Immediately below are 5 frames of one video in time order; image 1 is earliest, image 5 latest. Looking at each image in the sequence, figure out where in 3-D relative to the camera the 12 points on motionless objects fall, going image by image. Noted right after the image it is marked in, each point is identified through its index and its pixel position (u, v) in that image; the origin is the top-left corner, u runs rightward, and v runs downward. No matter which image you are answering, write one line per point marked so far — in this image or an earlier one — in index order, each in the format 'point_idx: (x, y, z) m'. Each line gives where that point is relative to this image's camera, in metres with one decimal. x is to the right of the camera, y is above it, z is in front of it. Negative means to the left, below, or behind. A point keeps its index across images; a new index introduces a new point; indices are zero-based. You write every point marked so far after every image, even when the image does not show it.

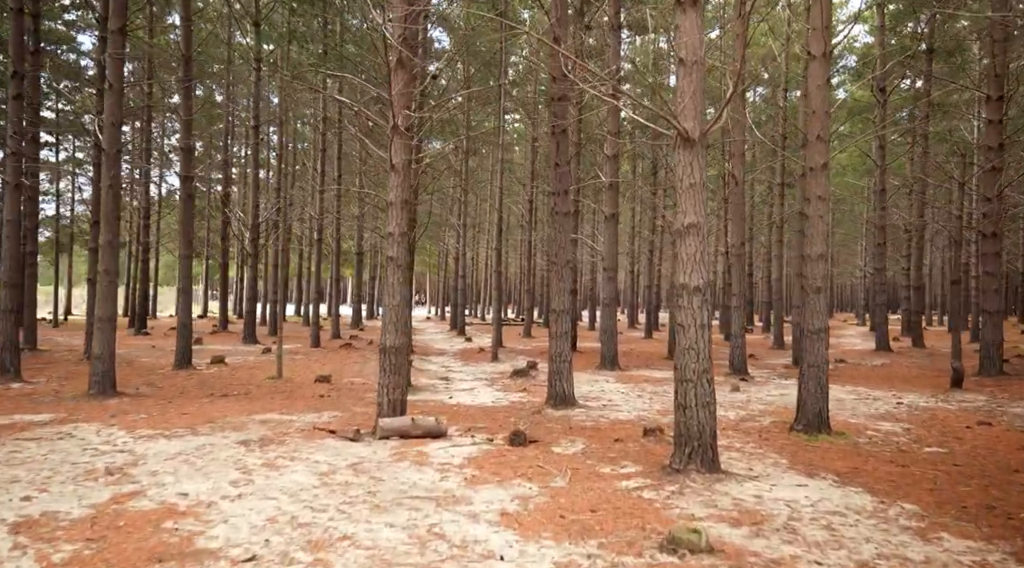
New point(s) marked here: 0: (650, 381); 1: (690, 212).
0: (+2.3, -1.6, +13.6) m
1: (+1.3, +0.6, +6.1) m
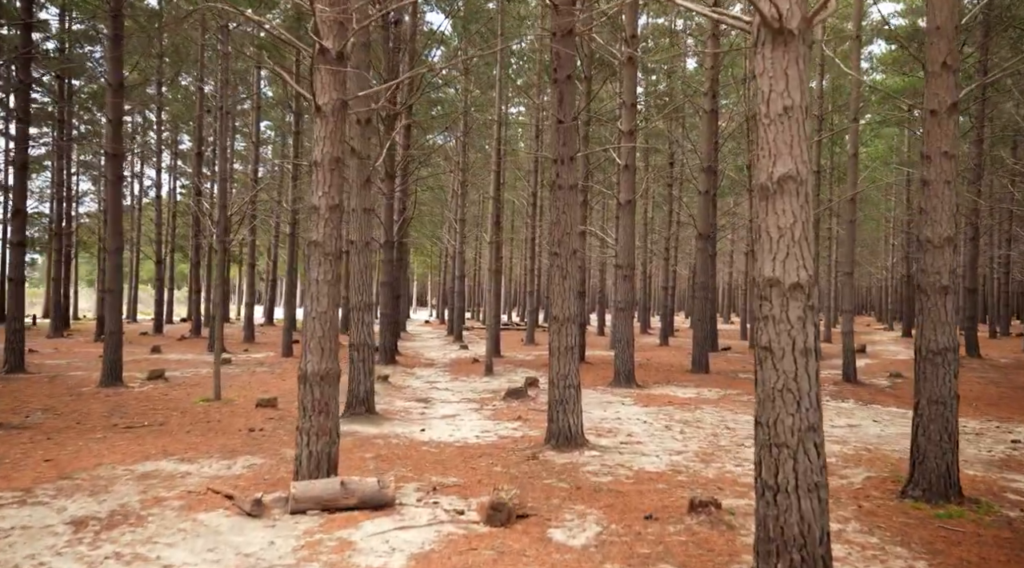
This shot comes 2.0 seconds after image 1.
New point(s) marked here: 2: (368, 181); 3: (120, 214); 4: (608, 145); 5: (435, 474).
0: (+2.2, -1.6, +11.1) m
1: (+1.2, +0.6, +3.6) m
2: (-1.6, +1.2, +9.2) m
3: (-5.8, +1.1, +12.1) m
4: (+2.0, +2.9, +16.9) m
5: (-0.6, -1.5, +6.4) m
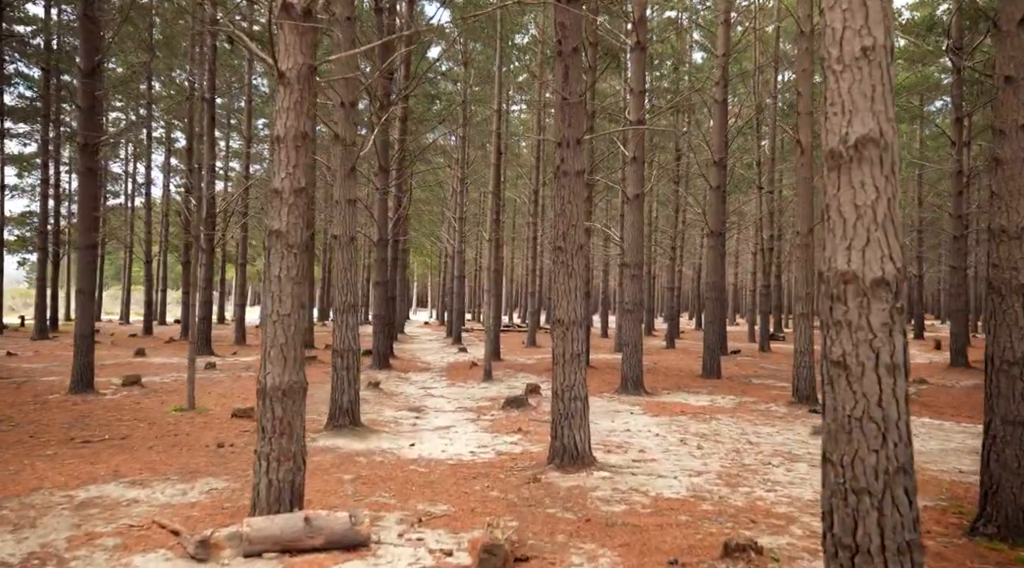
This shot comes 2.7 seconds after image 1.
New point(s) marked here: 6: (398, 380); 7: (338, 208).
0: (+2.2, -1.6, +10.2) m
1: (+1.2, +0.6, +2.7) m
2: (-1.6, +1.2, +8.4) m
3: (-5.8, +1.1, +11.3) m
4: (+2.0, +2.9, +16.1) m
5: (-0.6, -1.5, +5.6) m
6: (-1.9, -1.6, +13.6) m
7: (-1.8, +0.8, +8.4) m
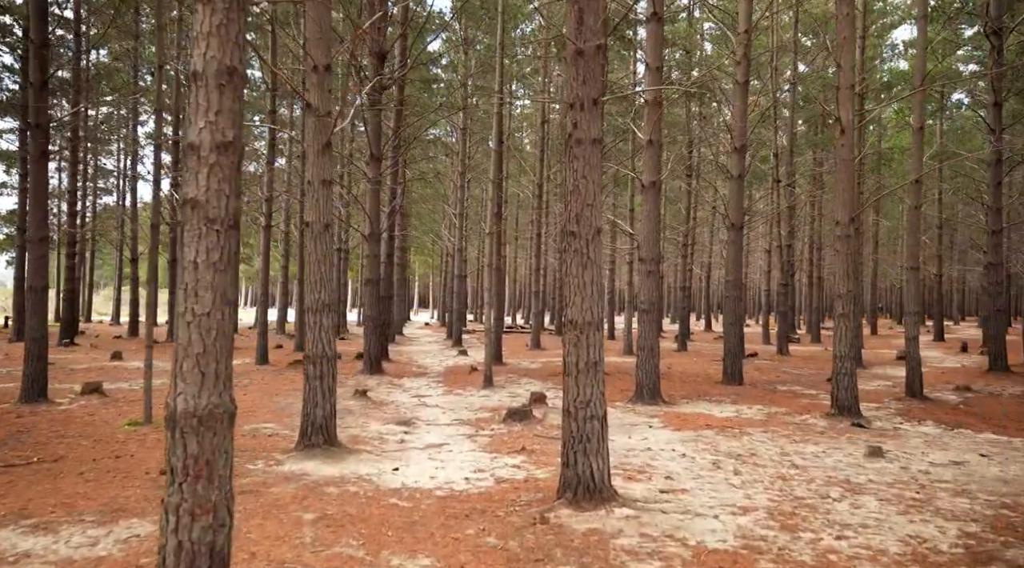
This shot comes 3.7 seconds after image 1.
0: (+2.2, -1.6, +9.0) m
1: (+1.2, +0.6, +1.5) m
2: (-1.6, +1.2, +7.1) m
3: (-5.8, +1.1, +10.1) m
4: (+2.1, +3.0, +14.8) m
5: (-0.6, -1.5, +4.4) m
6: (-1.9, -1.6, +12.4) m
7: (-1.8, +0.8, +7.2) m
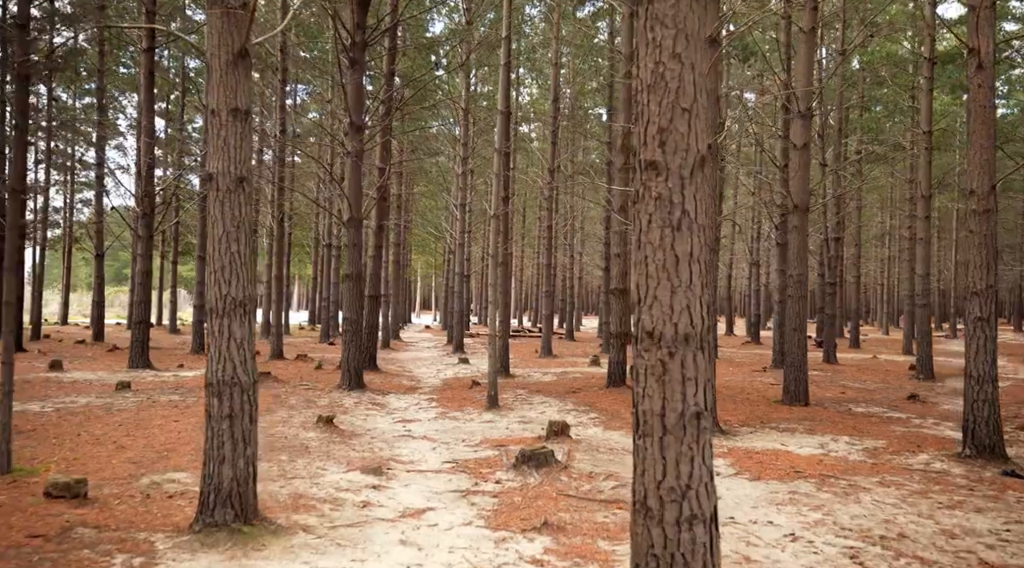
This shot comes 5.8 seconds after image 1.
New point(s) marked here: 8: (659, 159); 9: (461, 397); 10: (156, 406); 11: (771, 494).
0: (+2.4, -1.5, +6.4) m
1: (+1.2, +0.7, -1.0) m
2: (-1.5, +1.3, +4.6) m
3: (-5.7, +1.2, +7.6) m
4: (+2.2, +3.0, +12.3) m
5: (-0.5, -1.4, +1.8) m
6: (-1.7, -1.5, +9.8) m
7: (-1.7, +0.9, +4.6) m
8: (+0.5, +0.4, +2.9) m
9: (-0.7, -1.6, +11.3) m
10: (-4.3, -1.4, +9.7) m
11: (+1.8, -1.5, +5.9) m
